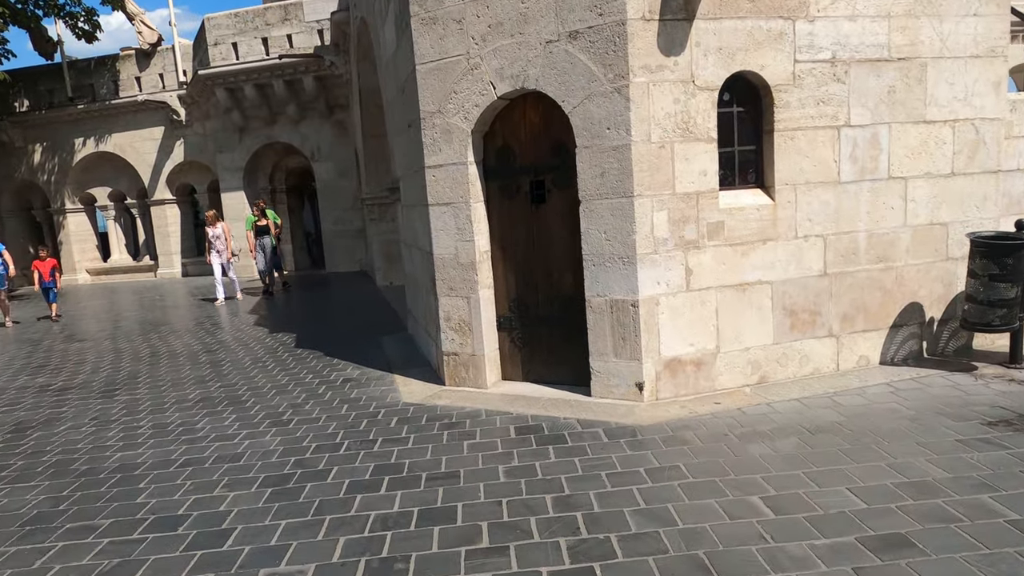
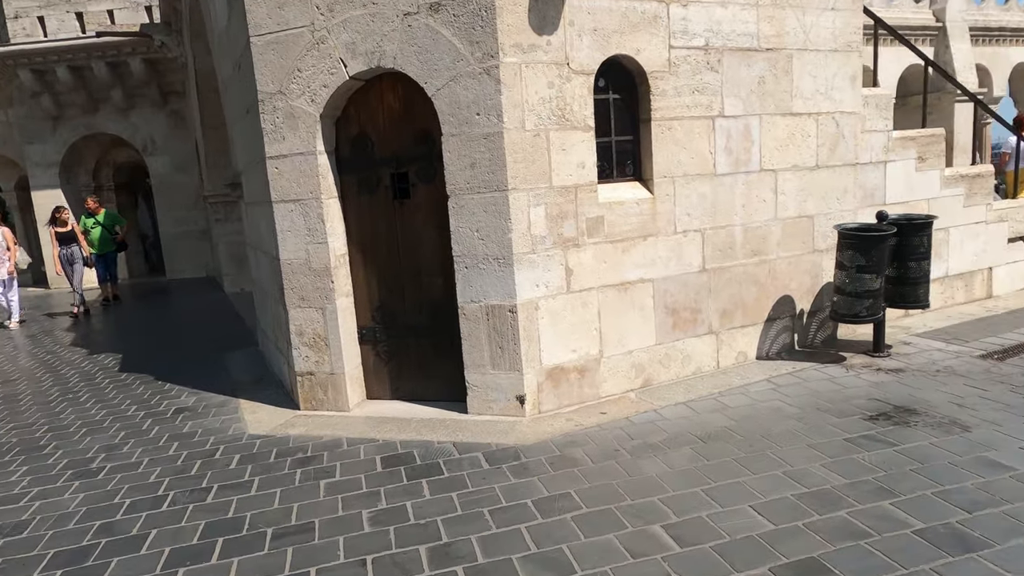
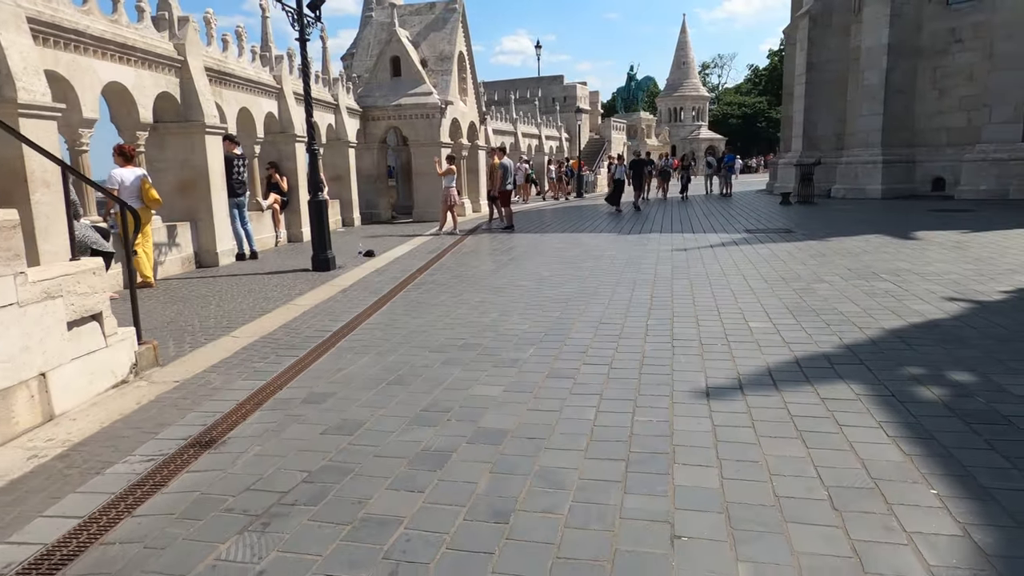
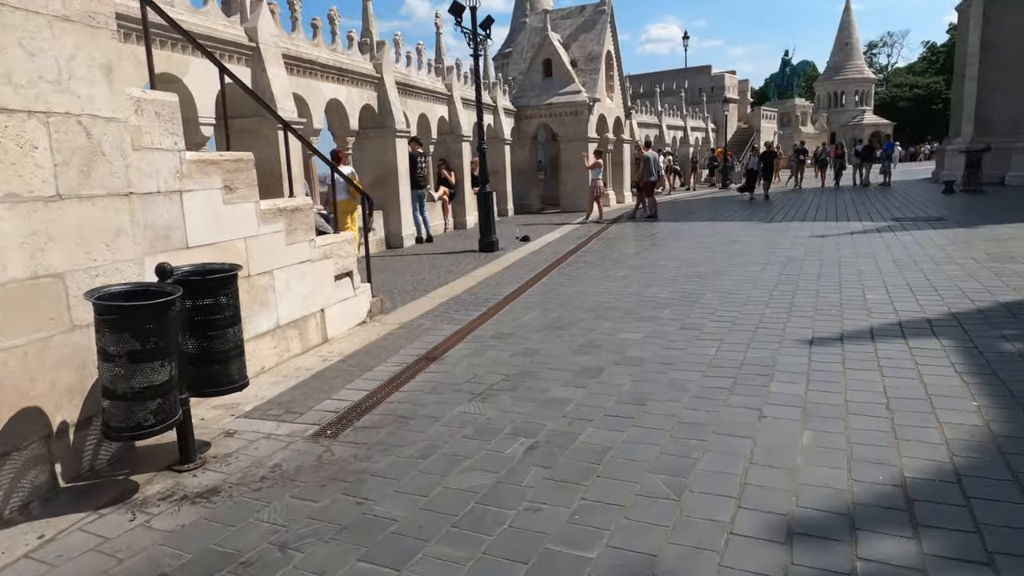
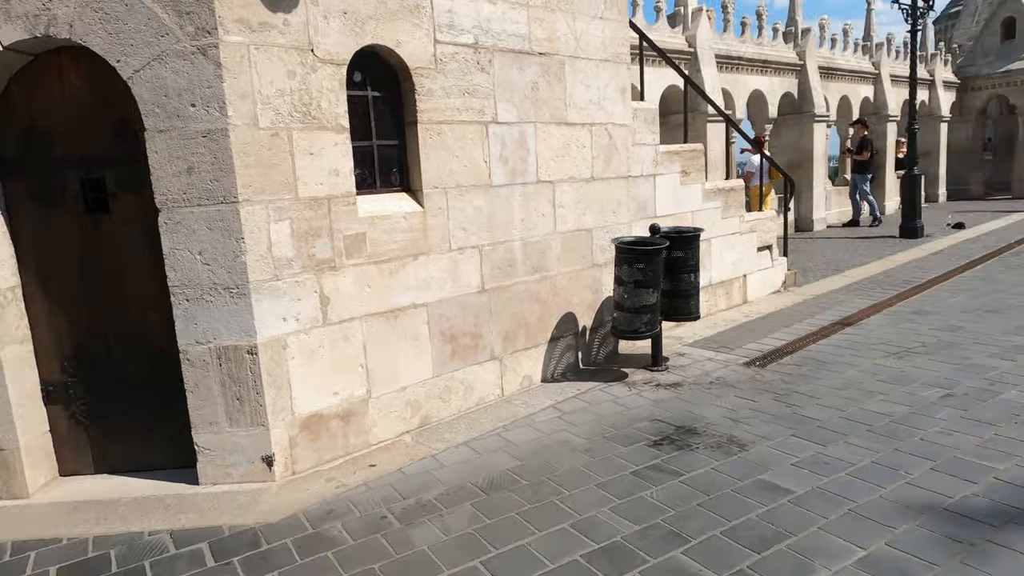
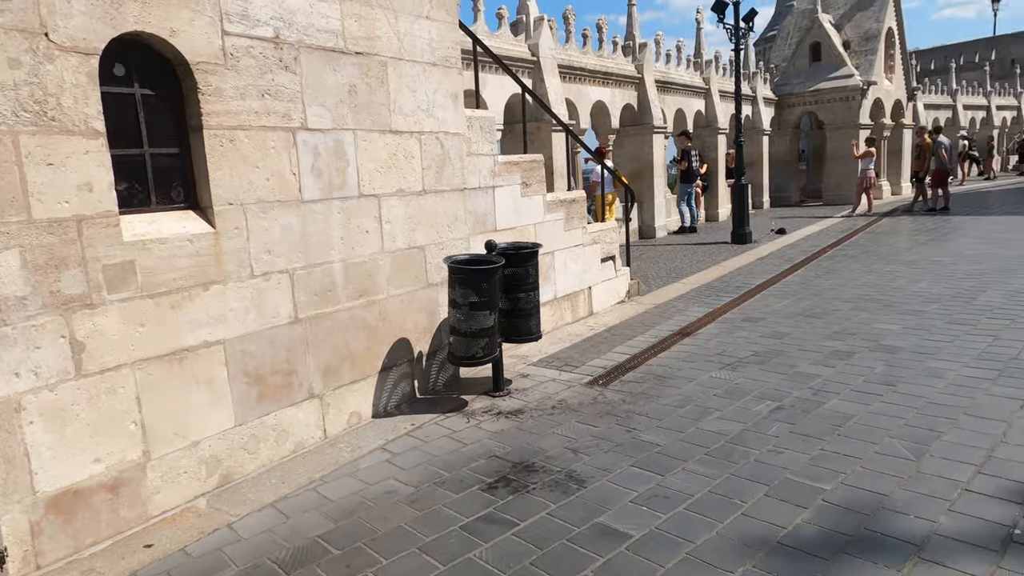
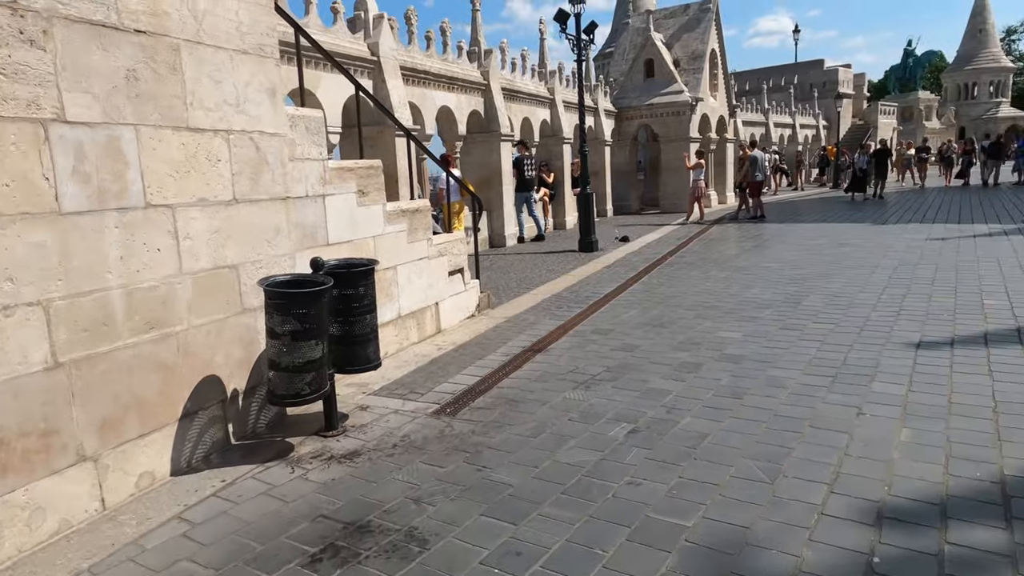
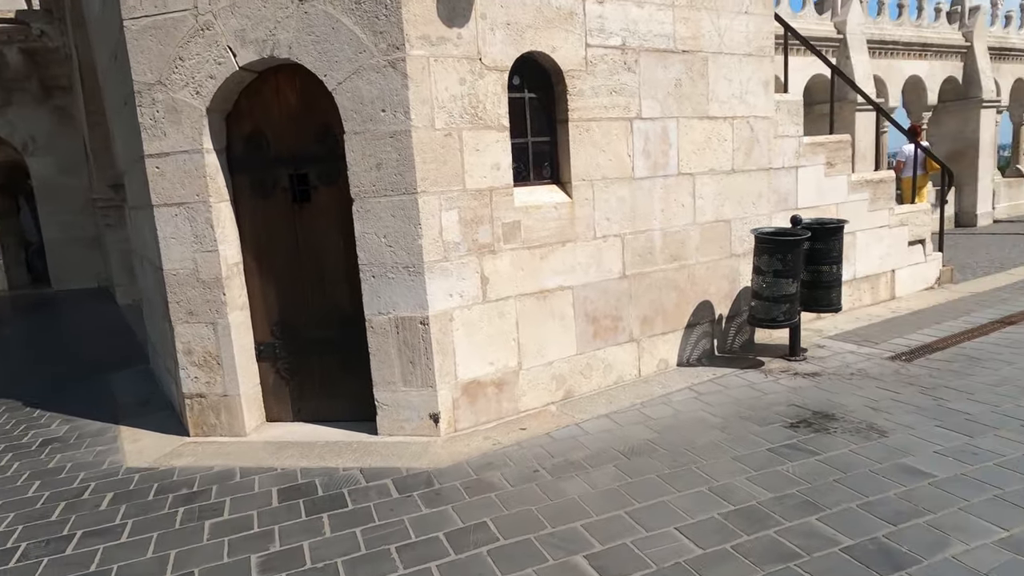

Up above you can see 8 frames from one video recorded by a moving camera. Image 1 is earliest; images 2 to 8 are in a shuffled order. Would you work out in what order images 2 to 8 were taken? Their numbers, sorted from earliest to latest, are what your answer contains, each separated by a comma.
2, 8, 5, 6, 7, 4, 3
